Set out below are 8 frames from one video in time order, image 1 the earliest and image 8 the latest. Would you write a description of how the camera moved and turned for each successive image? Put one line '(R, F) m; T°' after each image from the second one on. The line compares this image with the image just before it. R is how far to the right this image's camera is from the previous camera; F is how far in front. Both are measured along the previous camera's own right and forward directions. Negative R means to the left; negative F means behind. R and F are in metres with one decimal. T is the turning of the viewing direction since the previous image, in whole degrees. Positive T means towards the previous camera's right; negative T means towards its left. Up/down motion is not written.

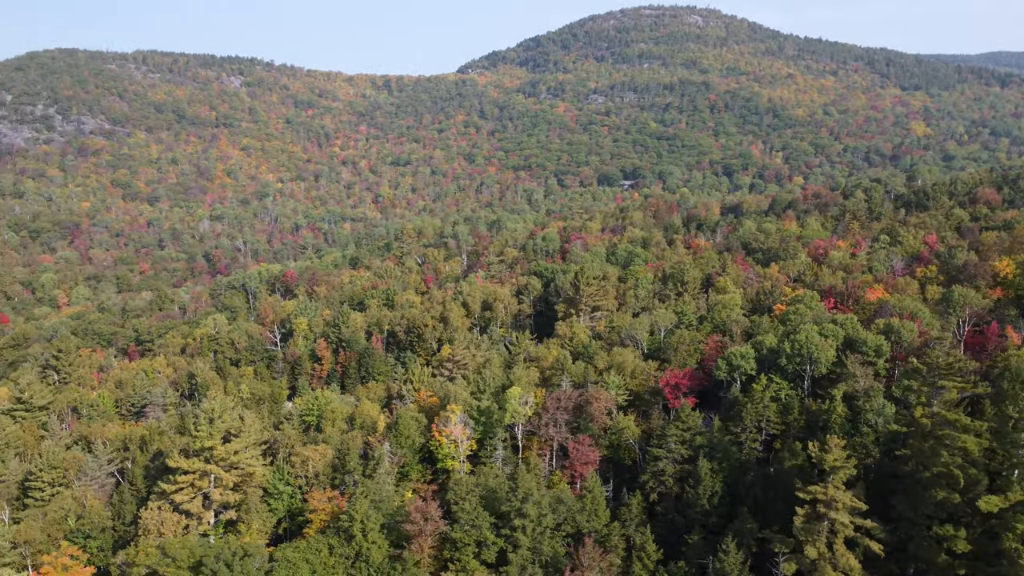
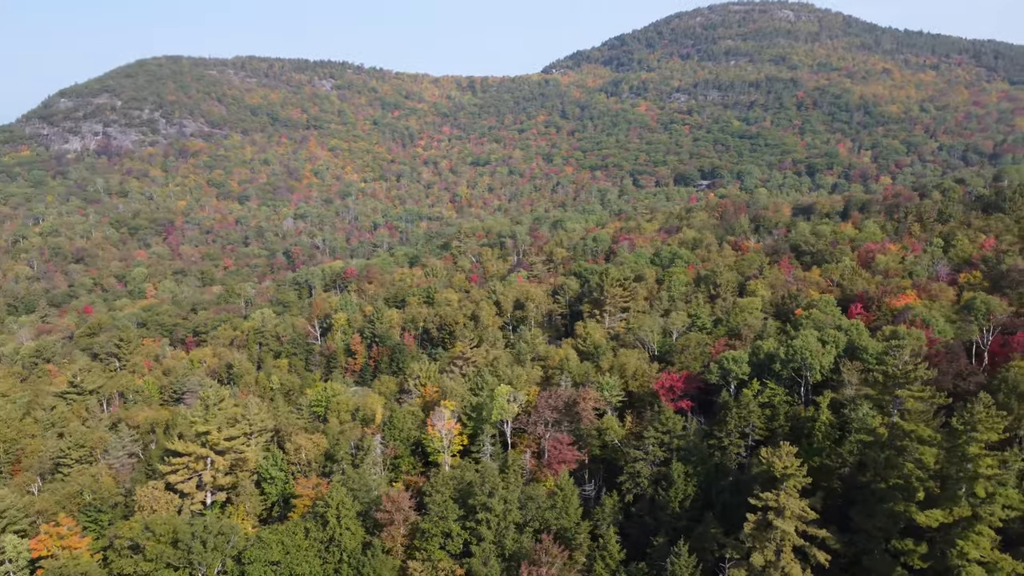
(+4.6, -0.5) m; -7°
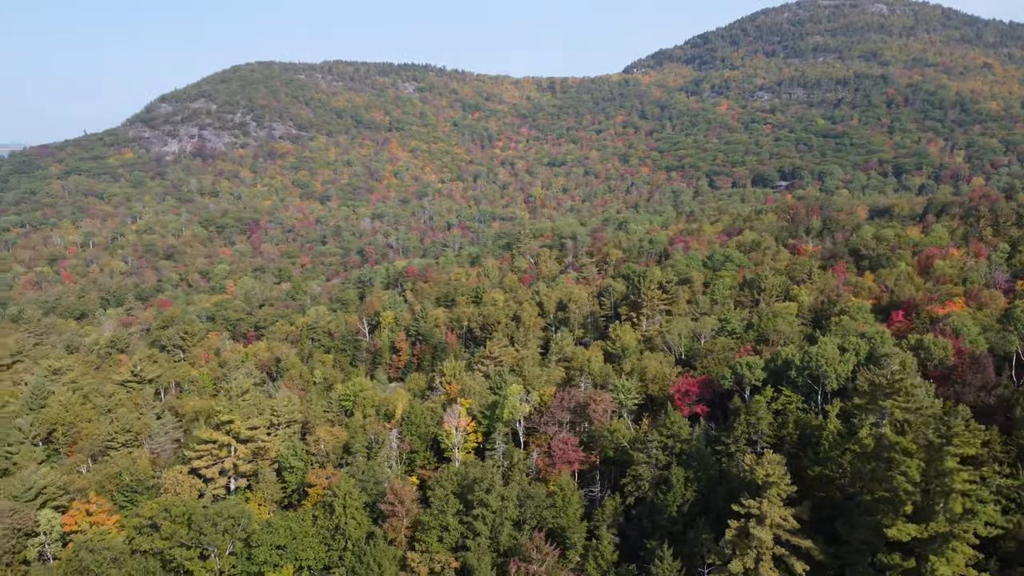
(+3.3, -0.5) m; -6°
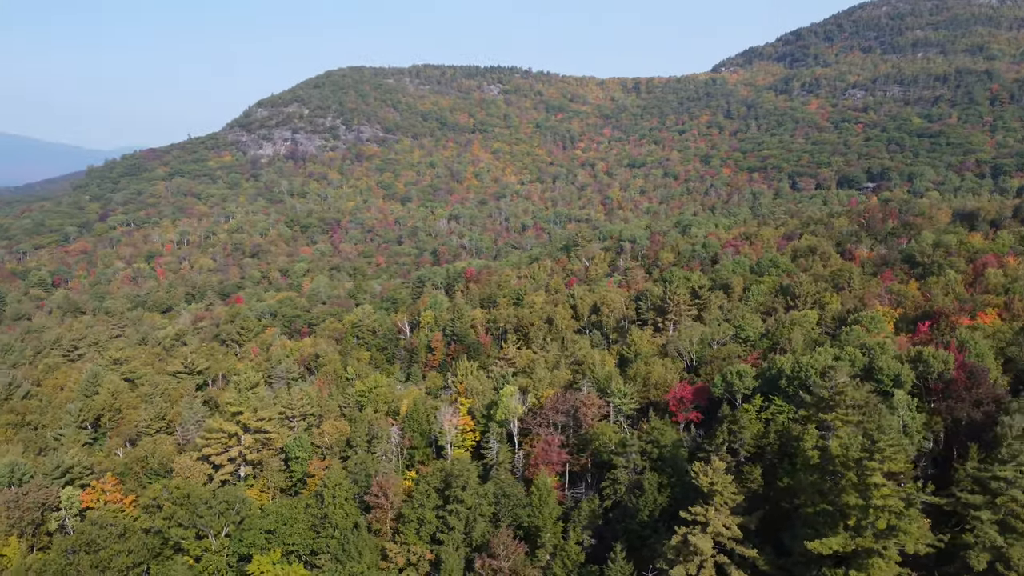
(+4.6, -0.7) m; -7°
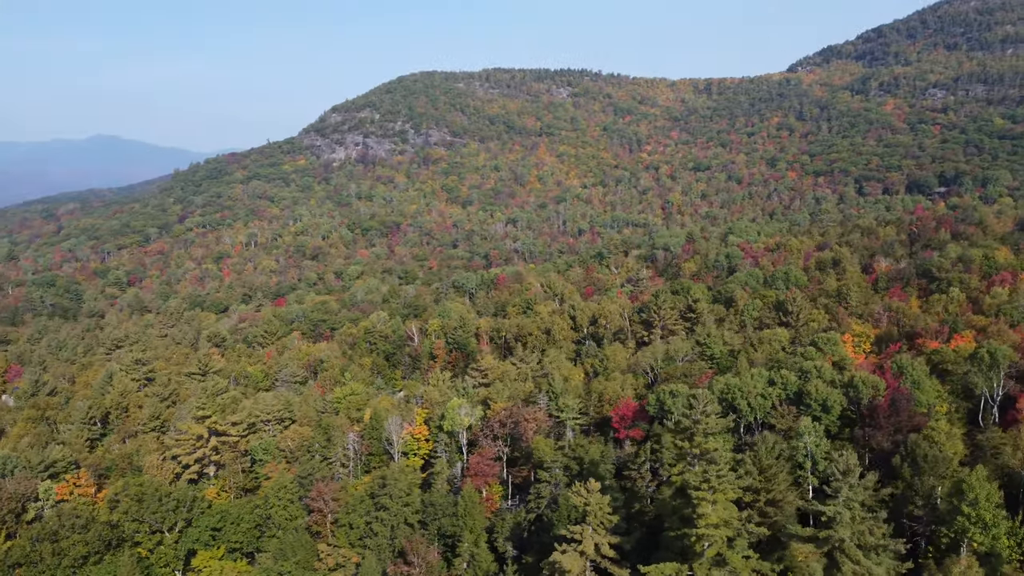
(+6.5, -1.0) m; -6°
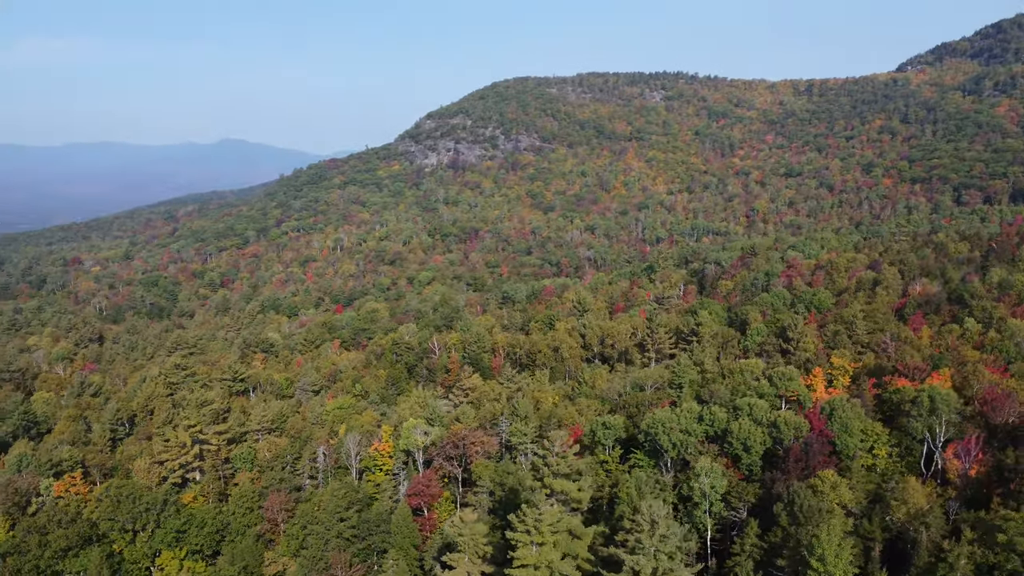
(+7.8, -0.9) m; -8°
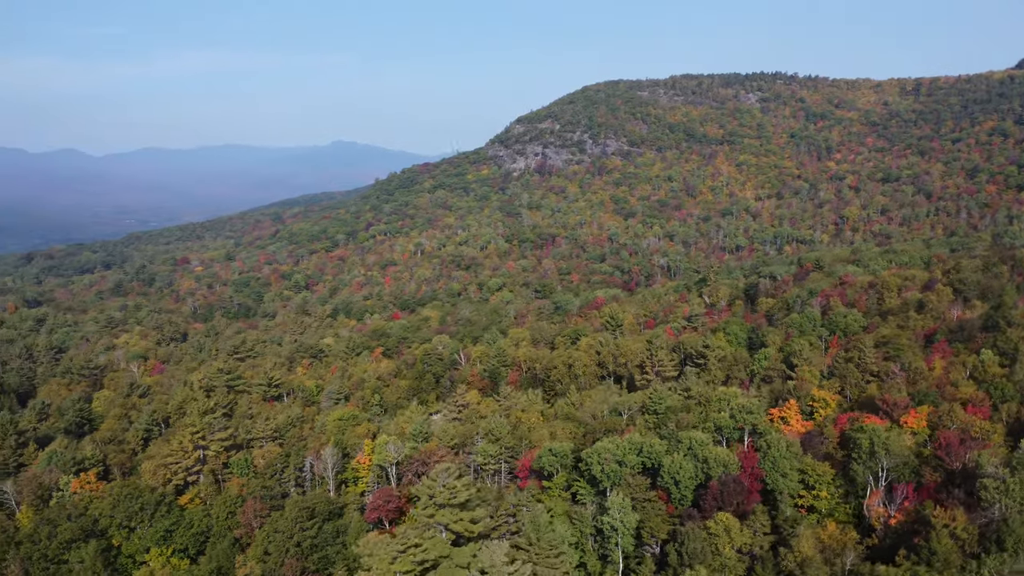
(+7.1, -0.8) m; -8°
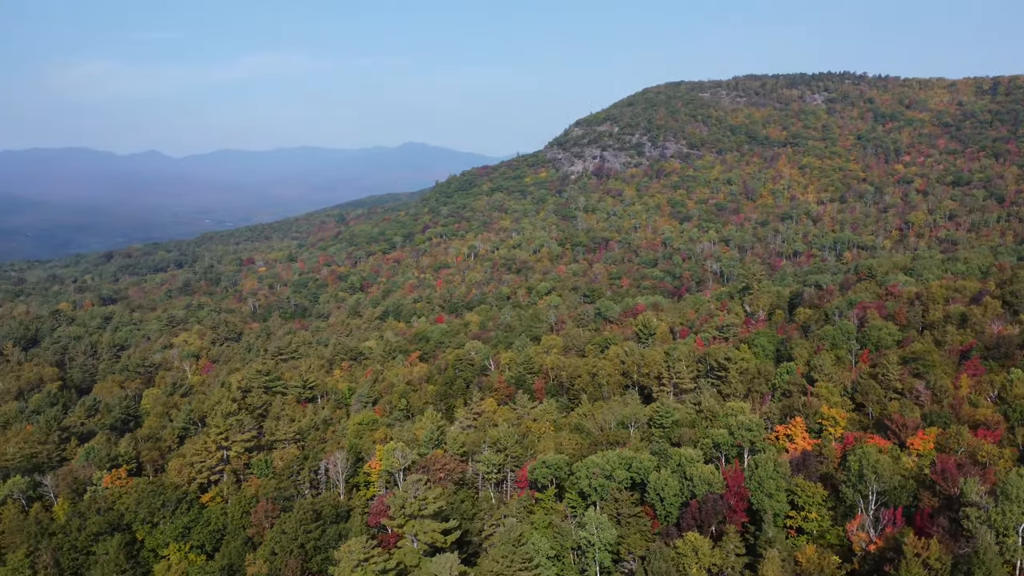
(+3.2, -0.5) m; -5°
